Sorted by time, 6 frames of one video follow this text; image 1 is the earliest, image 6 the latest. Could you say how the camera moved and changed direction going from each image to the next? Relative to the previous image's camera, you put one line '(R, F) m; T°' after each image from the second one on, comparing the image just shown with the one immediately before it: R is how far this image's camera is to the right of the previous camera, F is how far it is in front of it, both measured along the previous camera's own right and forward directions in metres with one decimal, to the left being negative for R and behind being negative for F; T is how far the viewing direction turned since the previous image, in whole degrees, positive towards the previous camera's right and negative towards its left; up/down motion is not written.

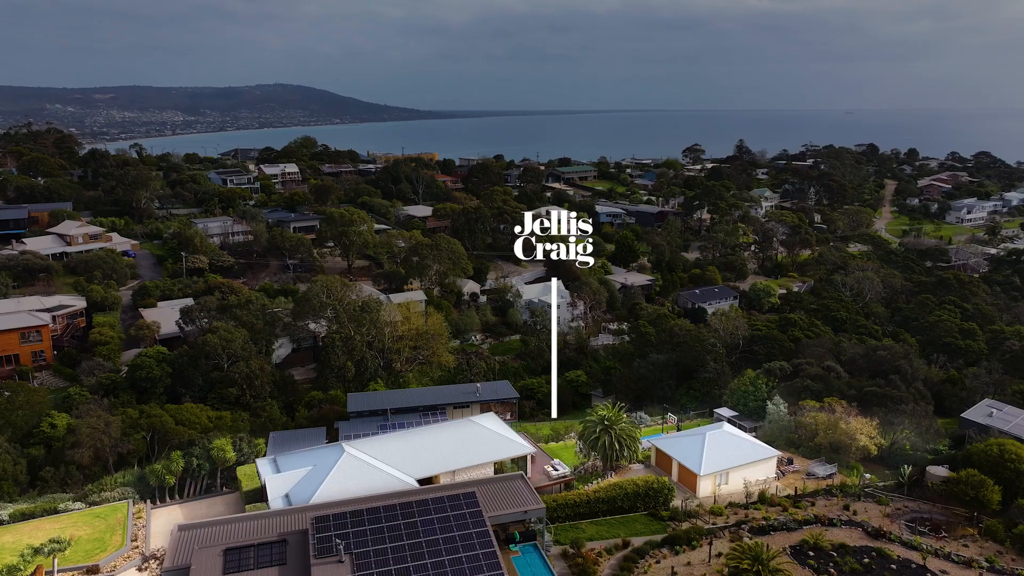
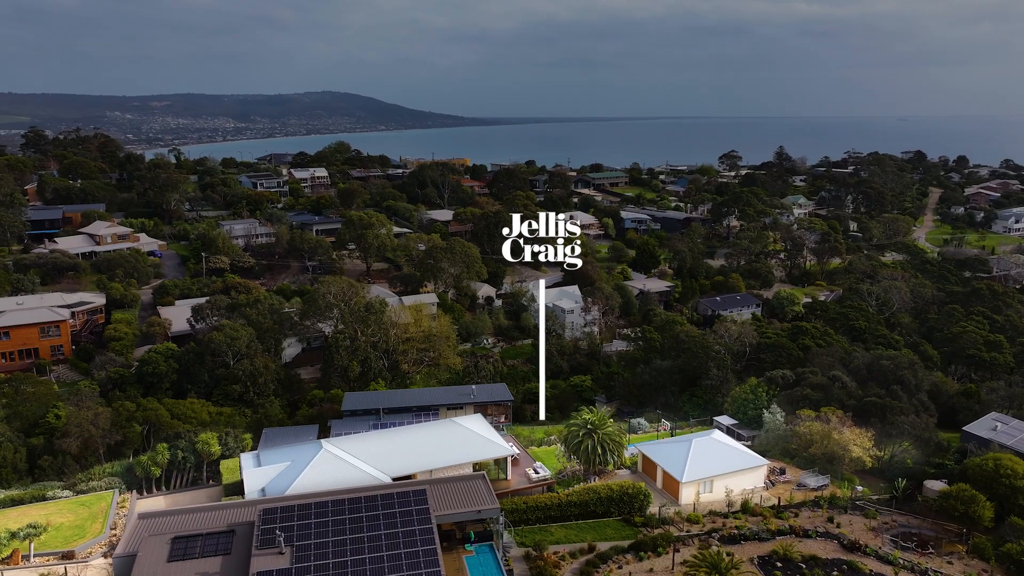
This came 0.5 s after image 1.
(+1.5, +0.1) m; -3°
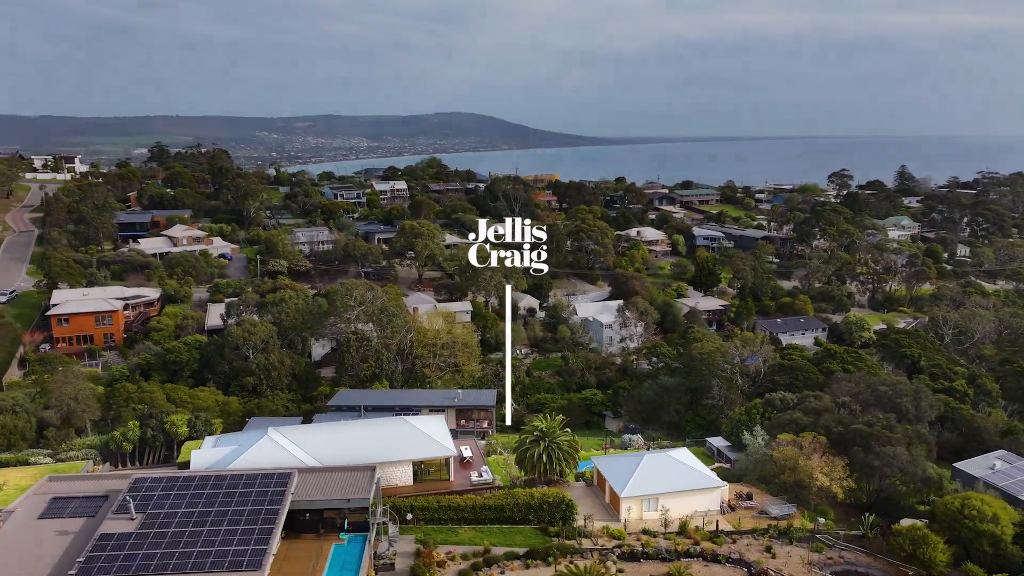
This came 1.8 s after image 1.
(+4.2, +0.4) m; -9°
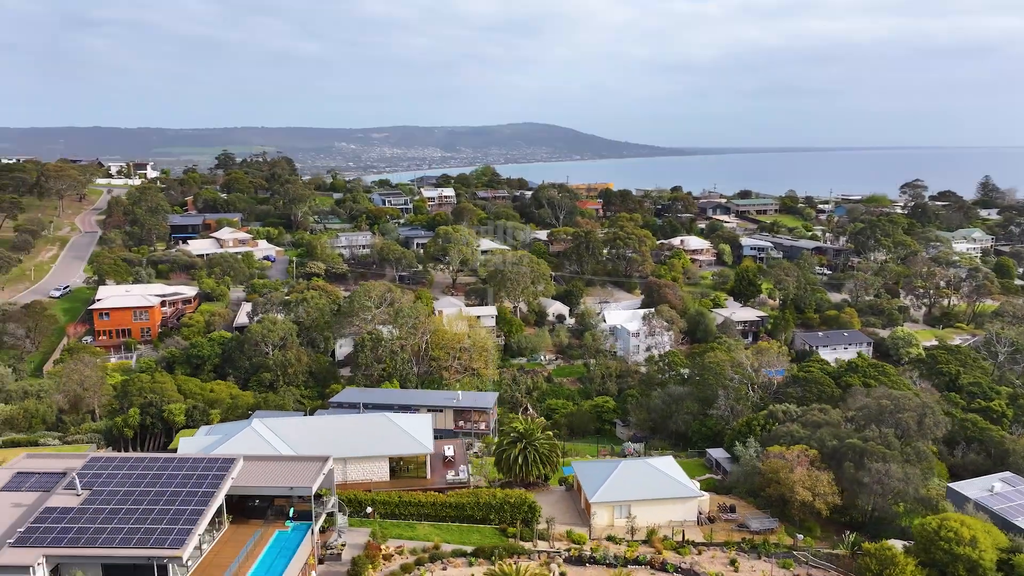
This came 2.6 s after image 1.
(+2.2, +0.1) m; -6°
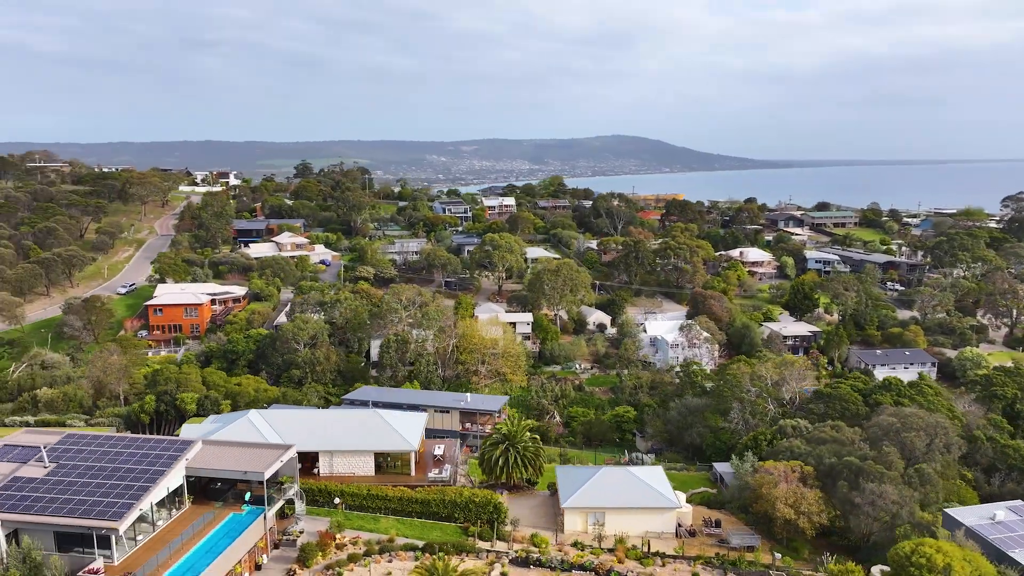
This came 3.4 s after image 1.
(+2.5, +0.1) m; -7°
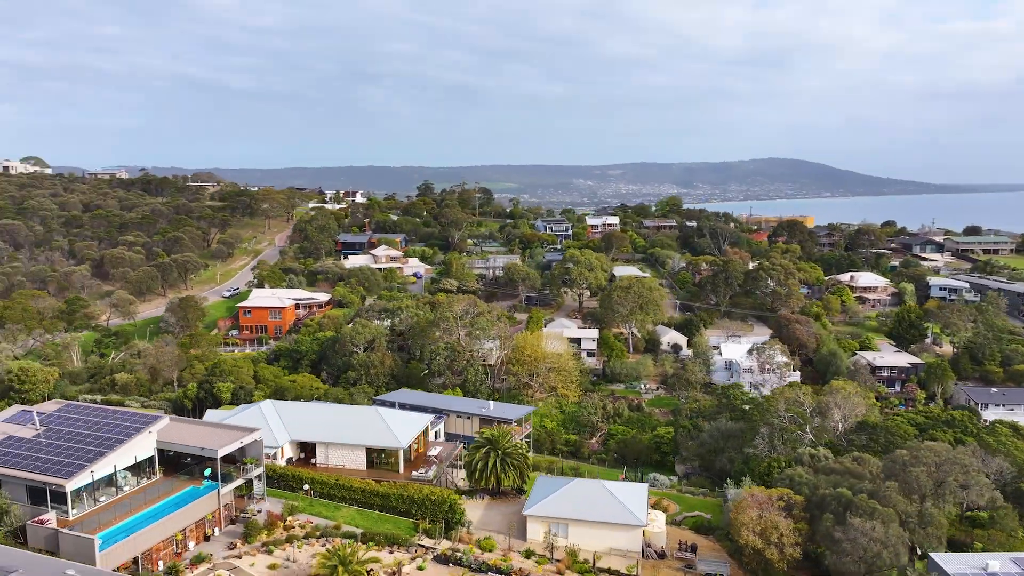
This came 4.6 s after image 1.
(+3.9, +0.4) m; -11°
